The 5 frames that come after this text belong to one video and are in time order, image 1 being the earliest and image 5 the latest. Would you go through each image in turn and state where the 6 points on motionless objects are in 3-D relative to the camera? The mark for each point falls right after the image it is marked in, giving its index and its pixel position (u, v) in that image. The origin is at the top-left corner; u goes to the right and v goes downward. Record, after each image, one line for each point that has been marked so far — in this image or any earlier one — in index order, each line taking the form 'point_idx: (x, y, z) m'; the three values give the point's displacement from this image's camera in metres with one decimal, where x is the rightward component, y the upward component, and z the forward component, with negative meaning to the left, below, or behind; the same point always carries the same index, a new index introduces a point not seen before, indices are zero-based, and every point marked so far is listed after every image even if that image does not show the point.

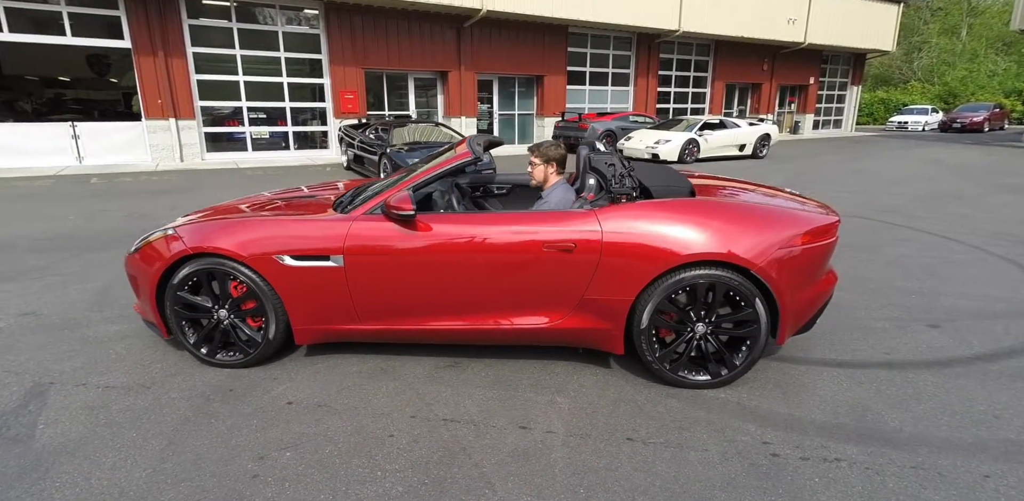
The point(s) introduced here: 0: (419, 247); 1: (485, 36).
0: (-0.6, 0.0, +2.8) m
1: (-0.9, +8.5, +19.4) m
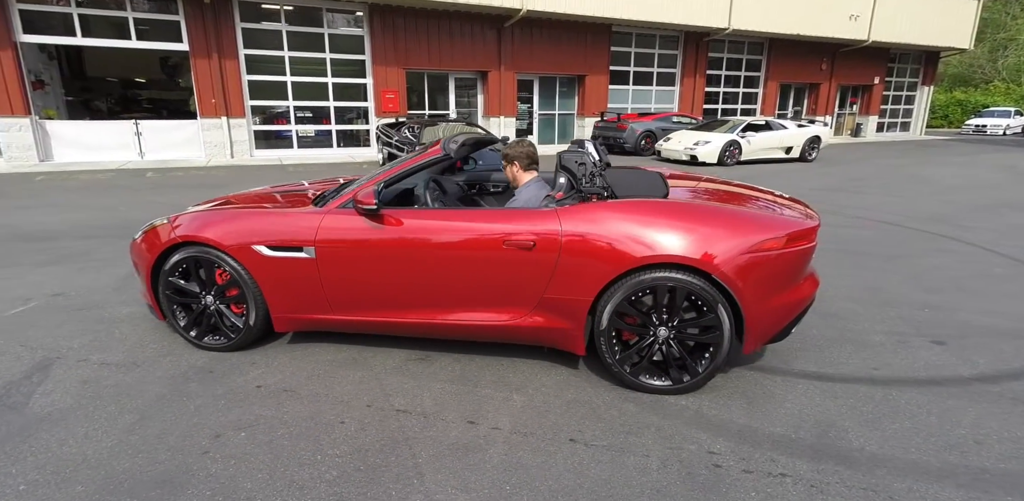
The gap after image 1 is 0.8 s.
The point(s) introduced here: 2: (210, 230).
0: (-0.8, +0.1, +2.8) m
1: (+0.7, +8.5, +19.4) m
2: (-1.9, +0.1, +3.0) m
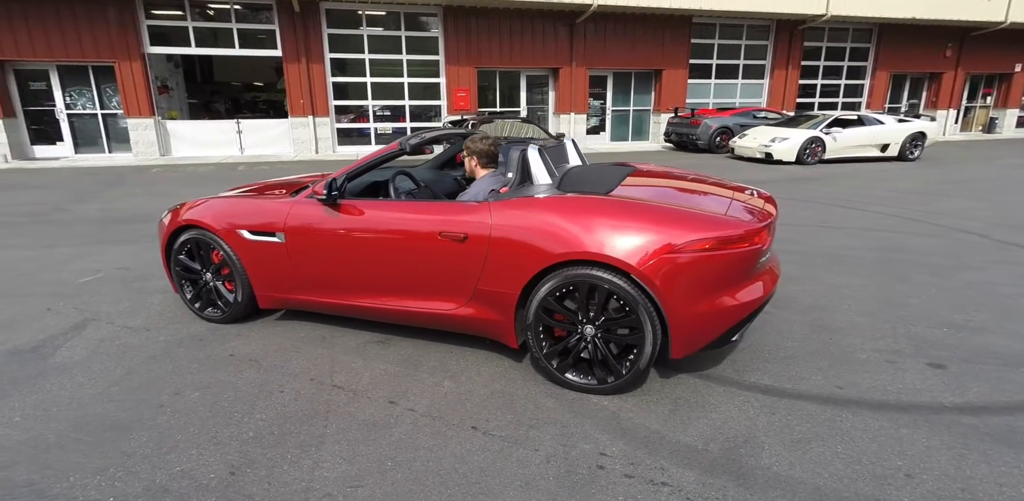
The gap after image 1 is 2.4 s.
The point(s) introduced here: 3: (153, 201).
0: (-1.1, +0.1, +3.0) m
1: (+3.5, +8.5, +19.1) m
2: (-2.1, +0.3, +3.4) m
3: (-6.7, +0.9, +9.1) m
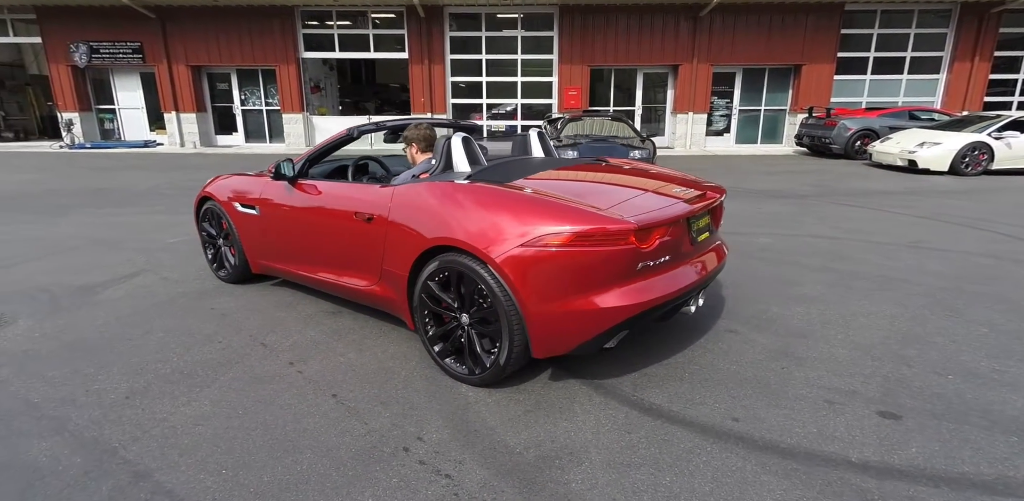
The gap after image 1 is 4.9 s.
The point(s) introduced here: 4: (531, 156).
0: (-1.5, +0.3, +3.4) m
1: (+7.7, +8.2, +17.6) m
2: (-2.4, +0.5, +4.0) m
3: (-5.3, +1.5, +10.7) m
4: (+0.1, +0.7, +3.5) m
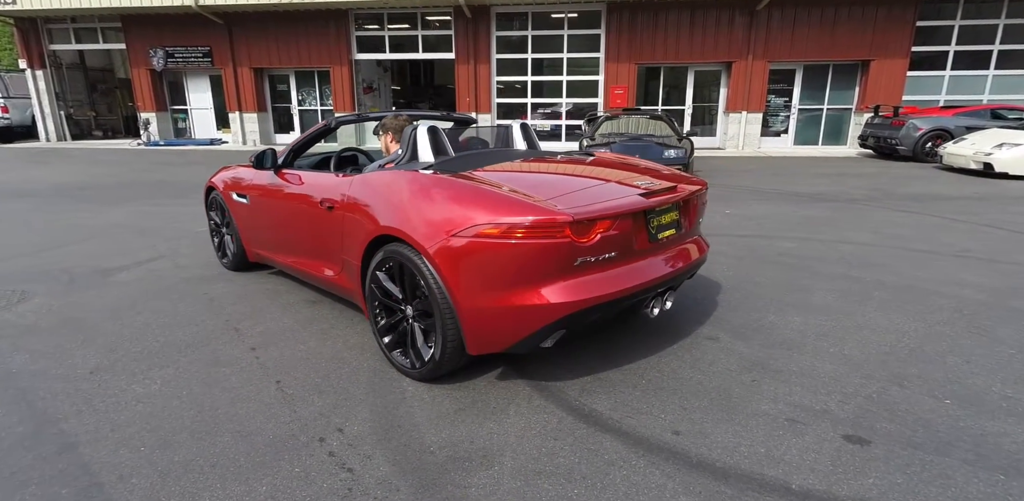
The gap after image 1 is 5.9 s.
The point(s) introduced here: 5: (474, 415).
0: (-1.7, +0.4, +3.4) m
1: (+9.2, +7.9, +16.6) m
2: (-2.5, +0.6, +4.2) m
3: (-4.6, +1.7, +11.2) m
4: (0.0, +0.7, +3.4) m
5: (-0.2, -0.7, +2.2) m
